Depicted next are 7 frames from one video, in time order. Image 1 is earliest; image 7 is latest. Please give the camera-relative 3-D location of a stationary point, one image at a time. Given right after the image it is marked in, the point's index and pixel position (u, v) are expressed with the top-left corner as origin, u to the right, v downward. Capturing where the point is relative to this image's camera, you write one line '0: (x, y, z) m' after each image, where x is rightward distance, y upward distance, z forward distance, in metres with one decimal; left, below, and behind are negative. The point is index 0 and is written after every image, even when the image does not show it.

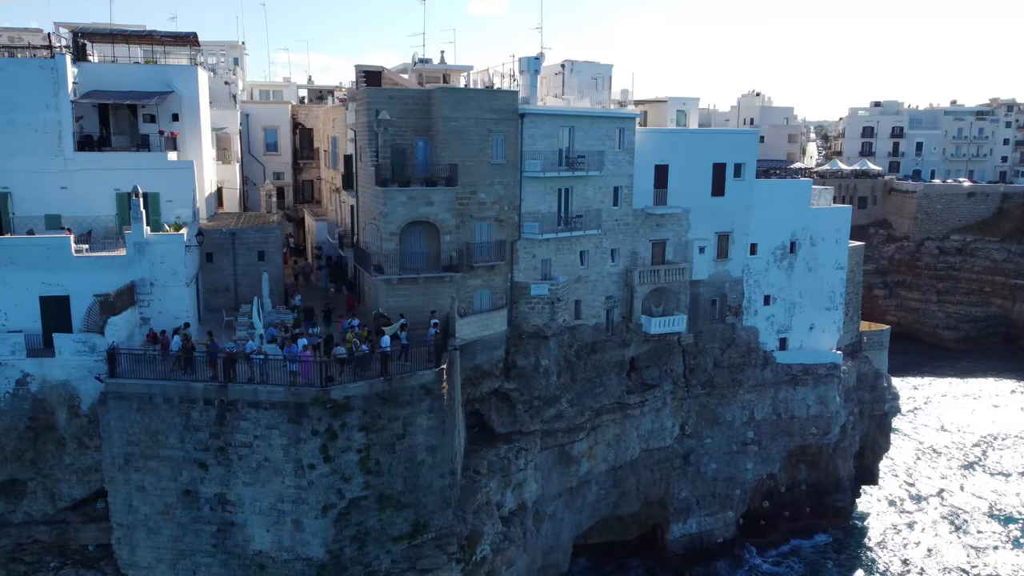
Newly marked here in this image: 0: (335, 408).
0: (-4.0, -2.7, +18.1) m
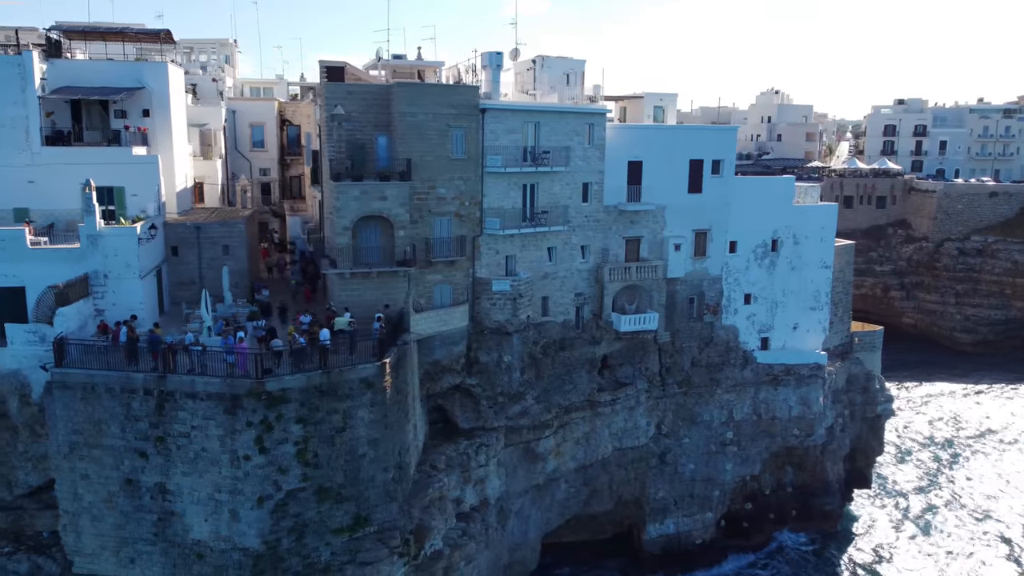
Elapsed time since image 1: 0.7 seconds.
0: (-5.5, -2.5, +18.3) m
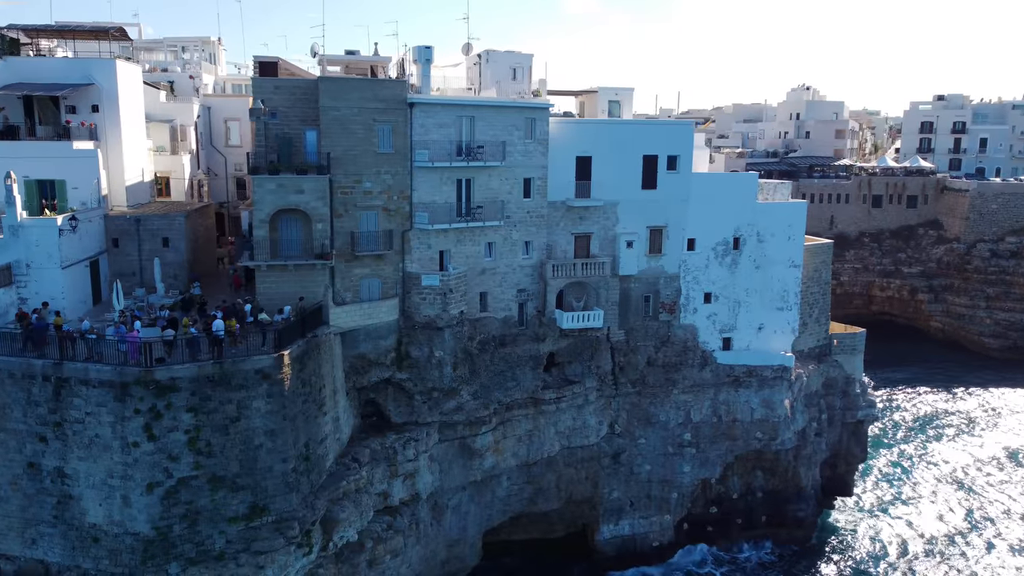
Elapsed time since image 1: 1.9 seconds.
0: (-8.1, -2.3, +18.6) m
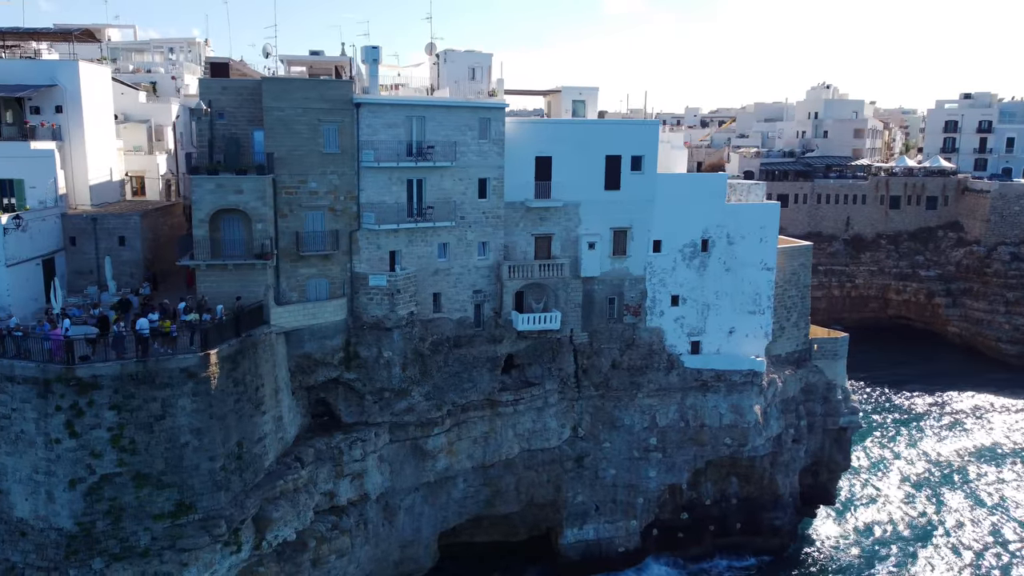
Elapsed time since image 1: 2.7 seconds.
0: (-10.0, -2.3, +18.8) m
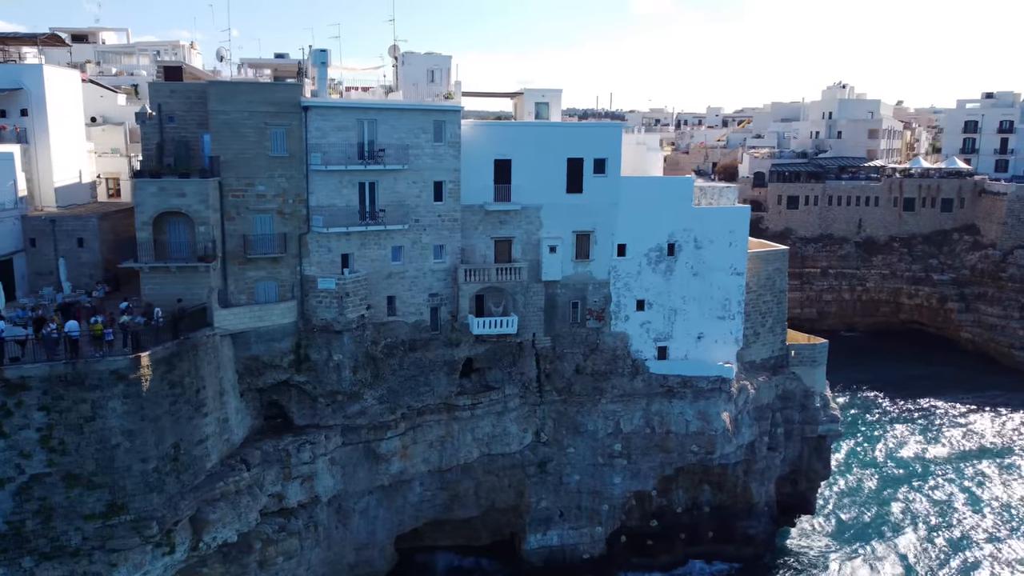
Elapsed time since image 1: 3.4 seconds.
0: (-11.9, -2.3, +19.1) m
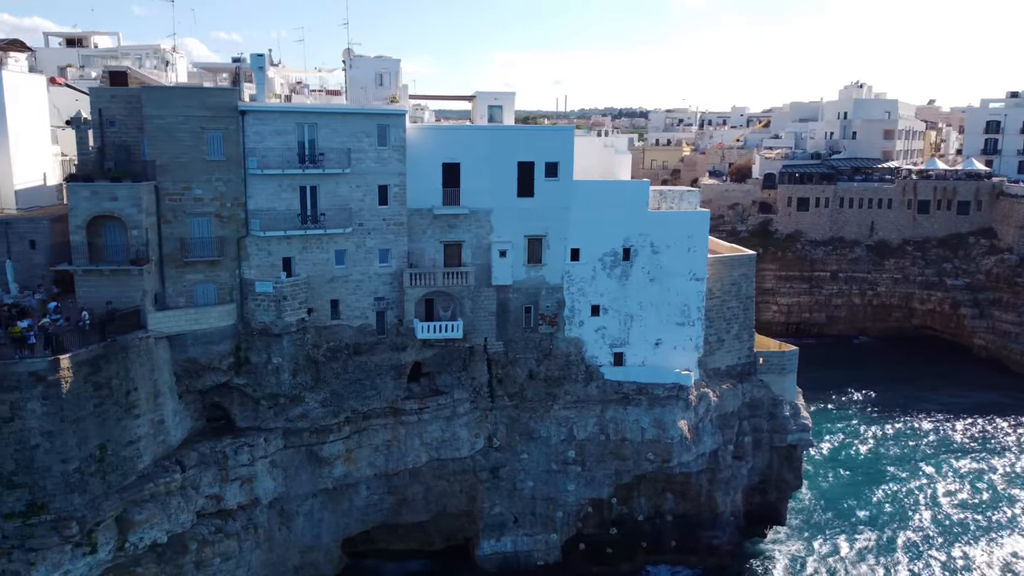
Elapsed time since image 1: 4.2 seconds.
0: (-14.1, -2.4, +19.5) m
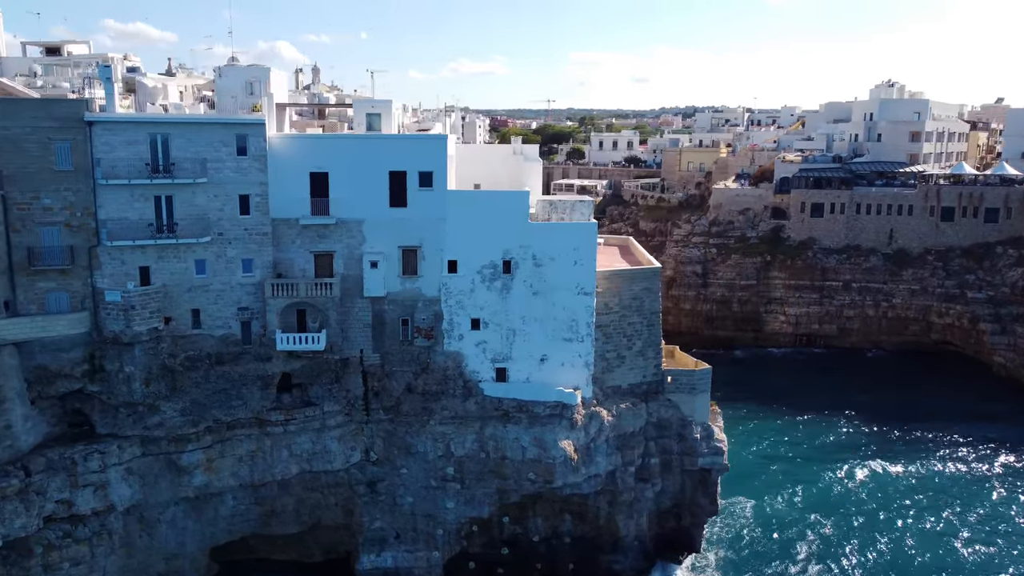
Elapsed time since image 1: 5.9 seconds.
0: (-19.3, -2.6, +20.3) m
